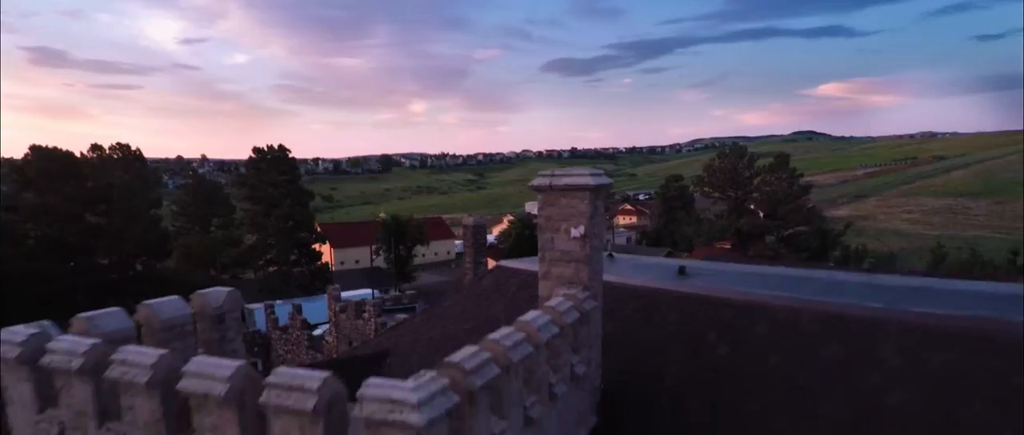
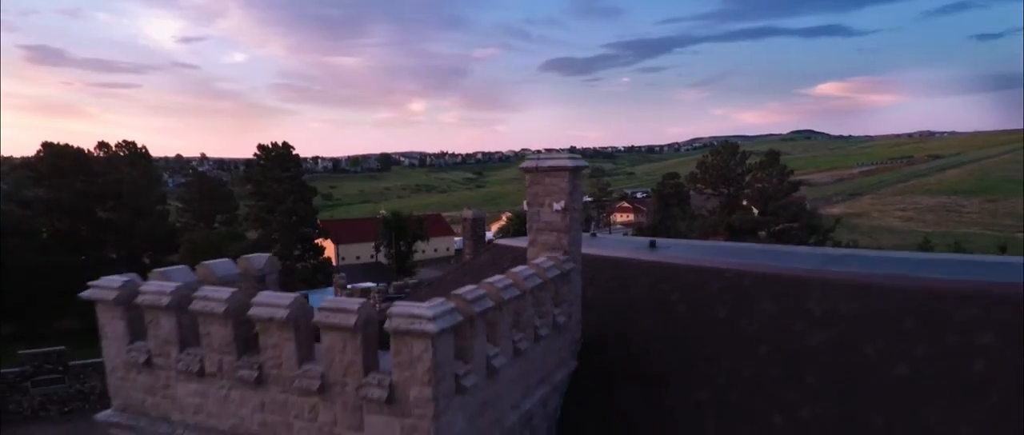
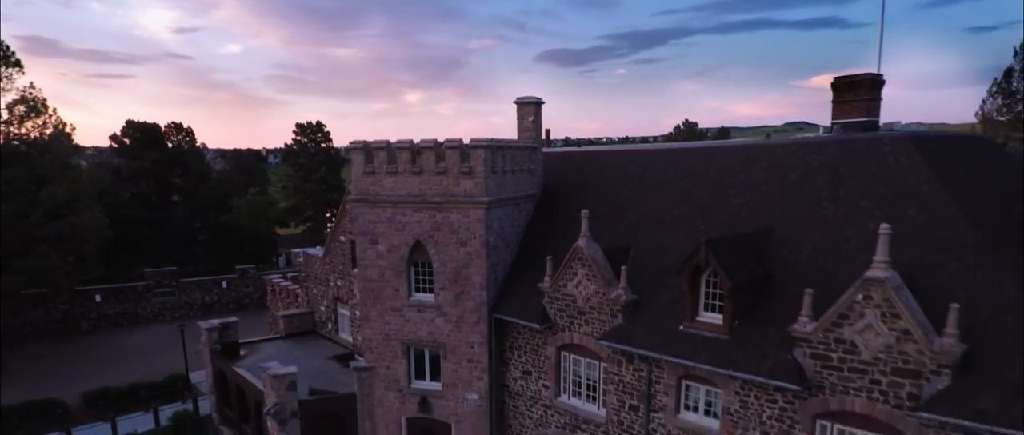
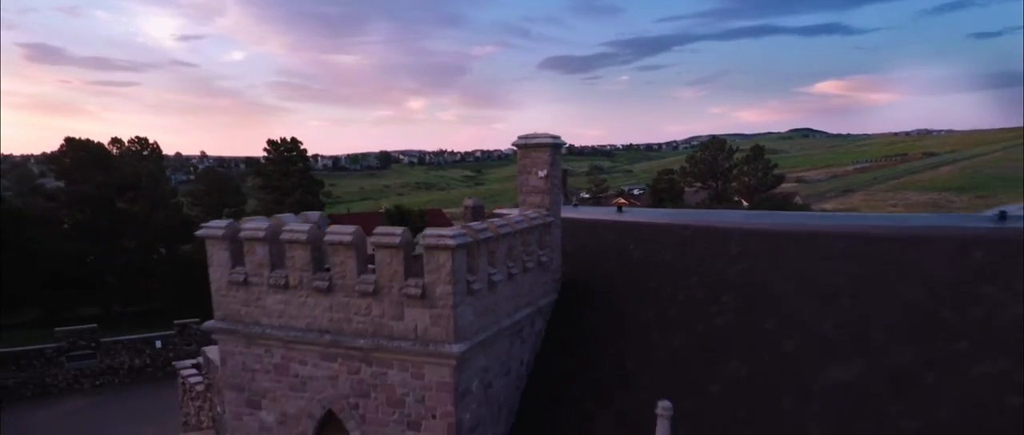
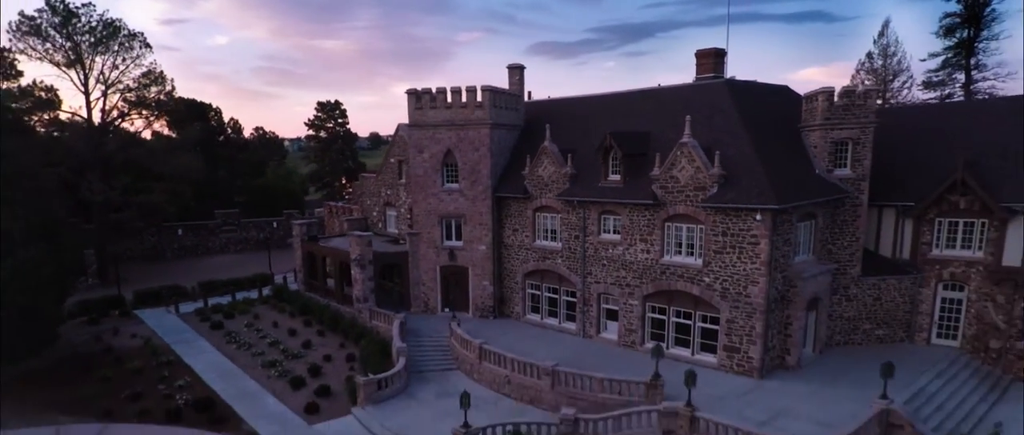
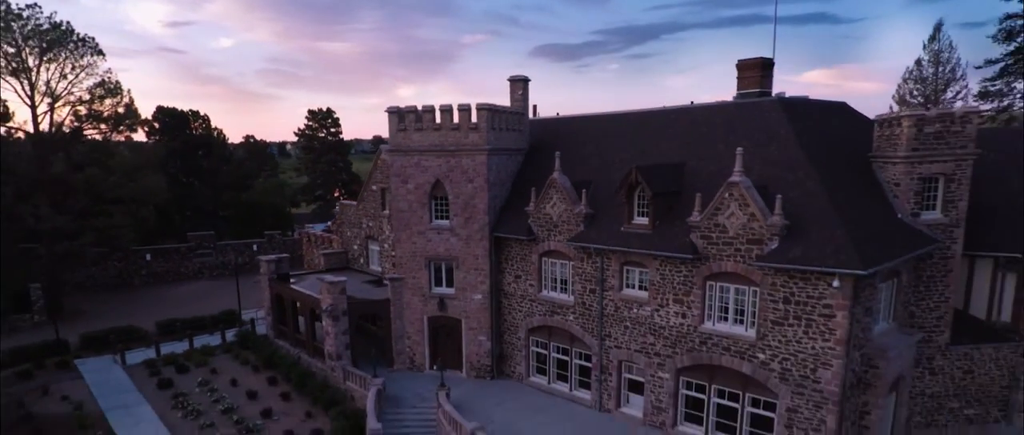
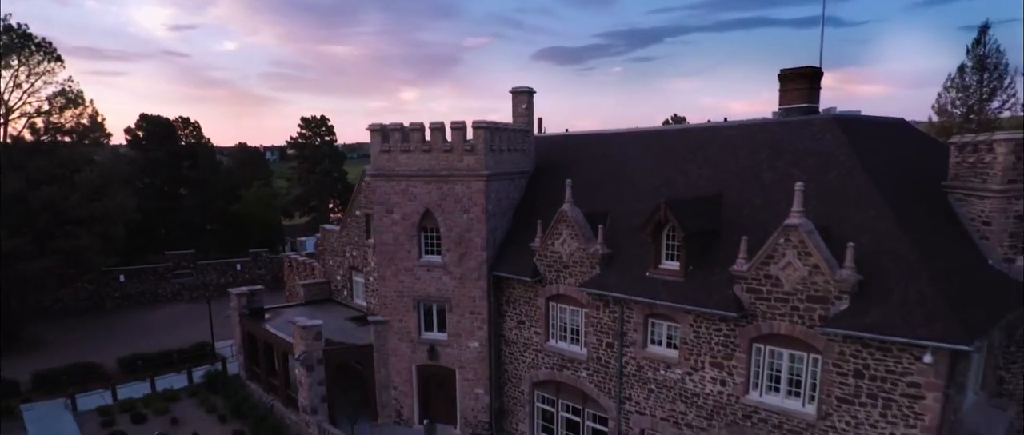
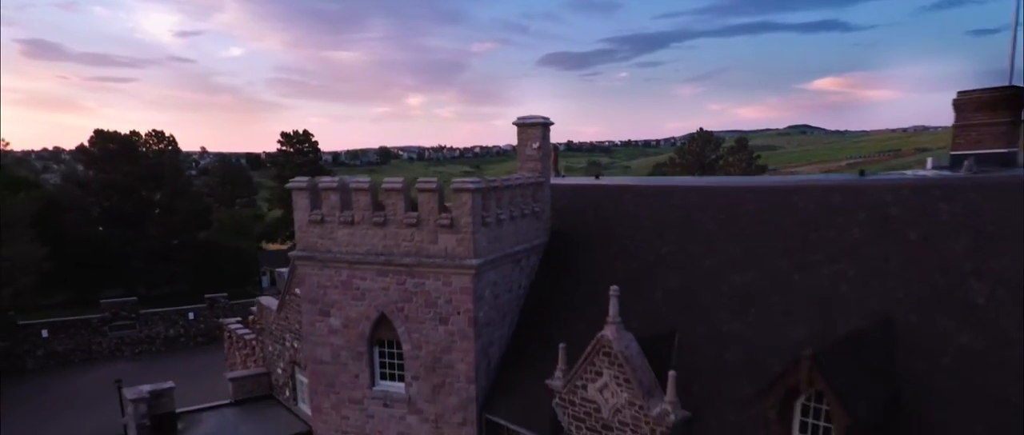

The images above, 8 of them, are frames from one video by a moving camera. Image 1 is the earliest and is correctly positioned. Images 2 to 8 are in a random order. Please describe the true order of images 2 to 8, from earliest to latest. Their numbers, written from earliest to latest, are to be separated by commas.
2, 4, 8, 3, 7, 6, 5
